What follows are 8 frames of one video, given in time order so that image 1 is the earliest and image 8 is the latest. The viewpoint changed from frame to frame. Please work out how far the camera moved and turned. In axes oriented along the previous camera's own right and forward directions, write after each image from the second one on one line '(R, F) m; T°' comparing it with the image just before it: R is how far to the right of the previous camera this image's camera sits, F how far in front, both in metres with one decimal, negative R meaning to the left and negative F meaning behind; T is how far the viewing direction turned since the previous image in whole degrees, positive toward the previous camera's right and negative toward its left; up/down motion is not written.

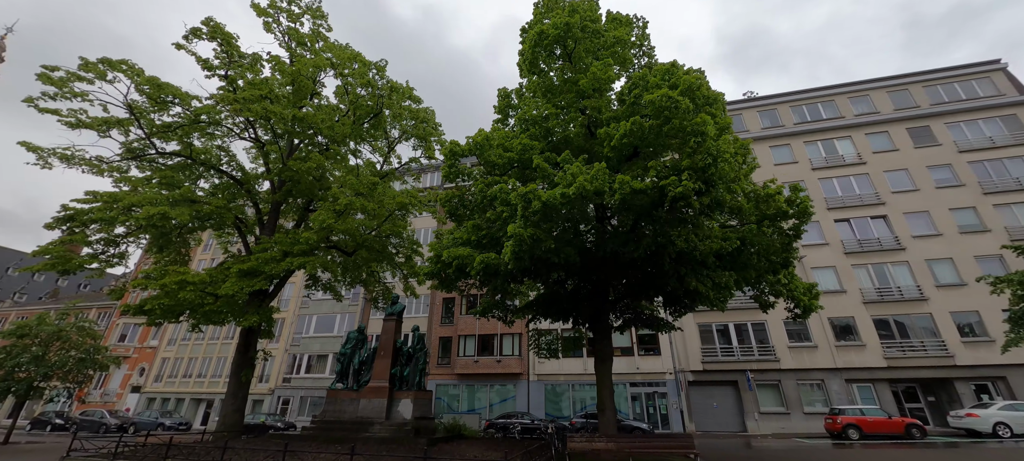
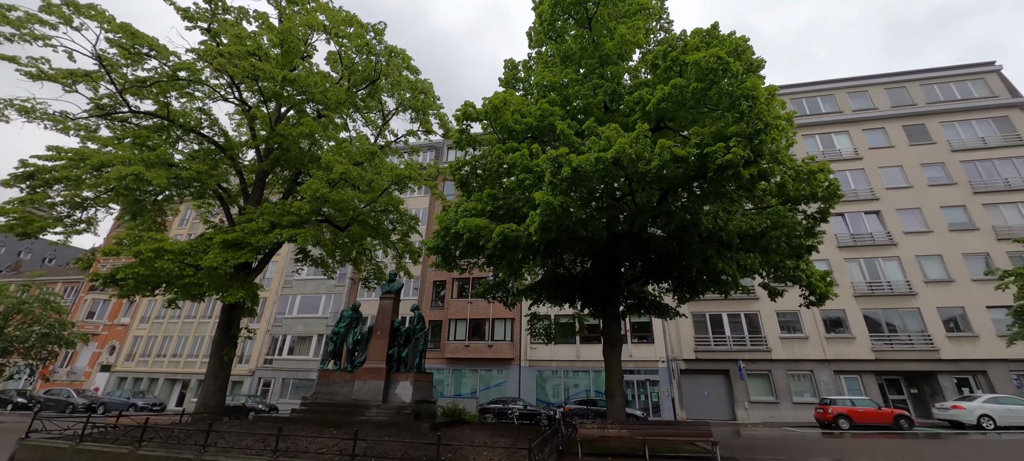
(-0.6, +0.6) m; +2°
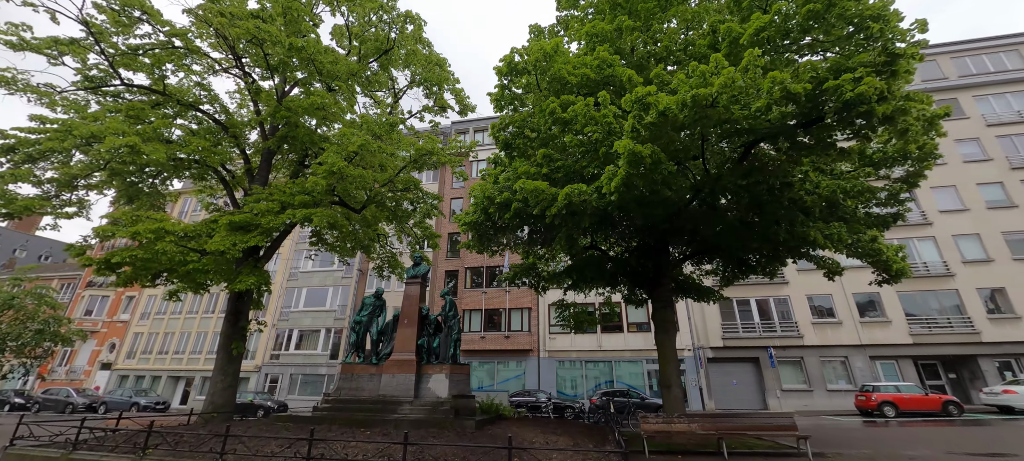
(-0.9, +1.0) m; 0°
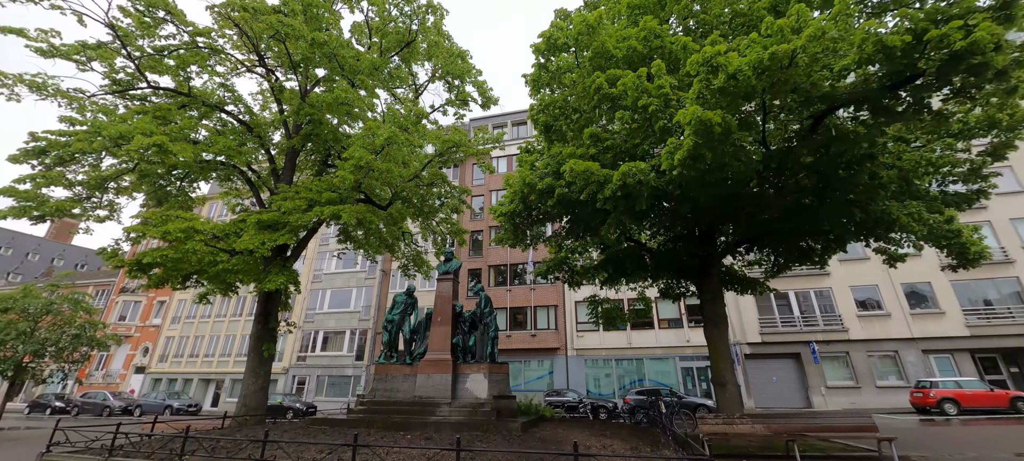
(-0.4, +0.4) m; -2°
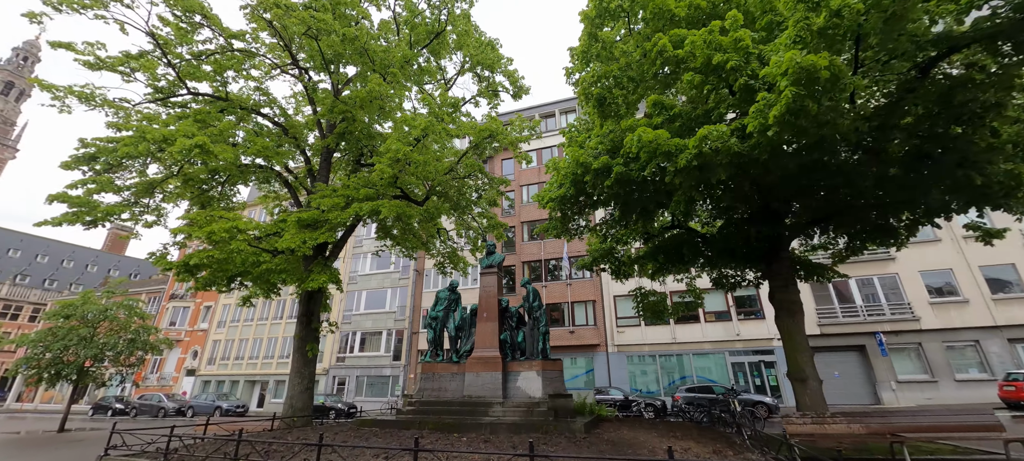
(-0.4, +0.4) m; -4°
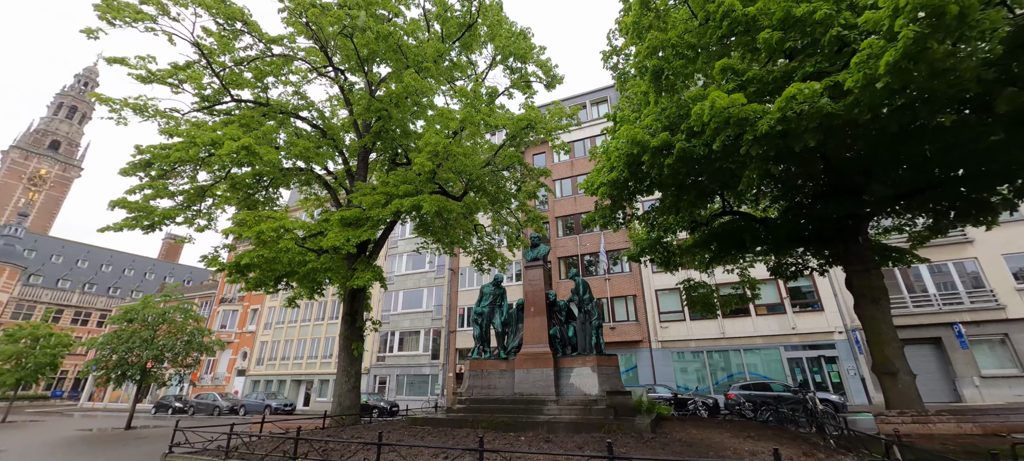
(-0.4, +0.3) m; -4°
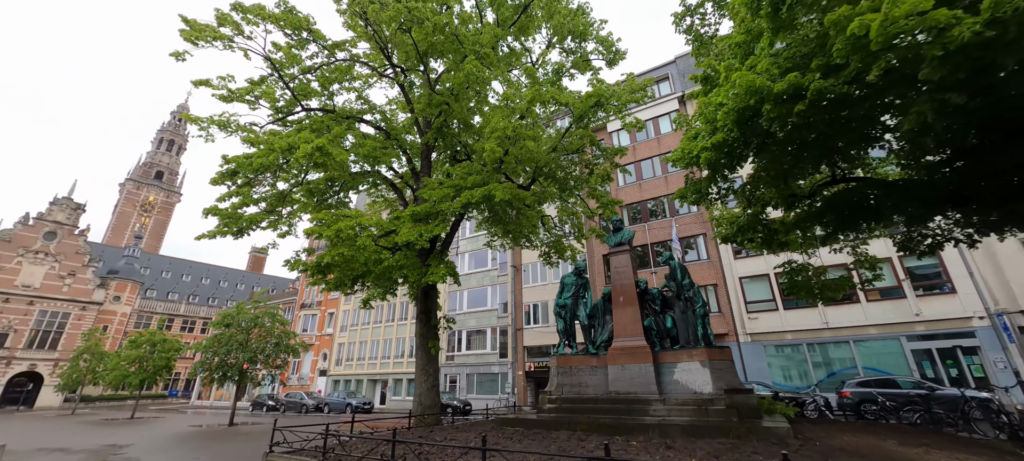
(-0.5, +0.5) m; -8°
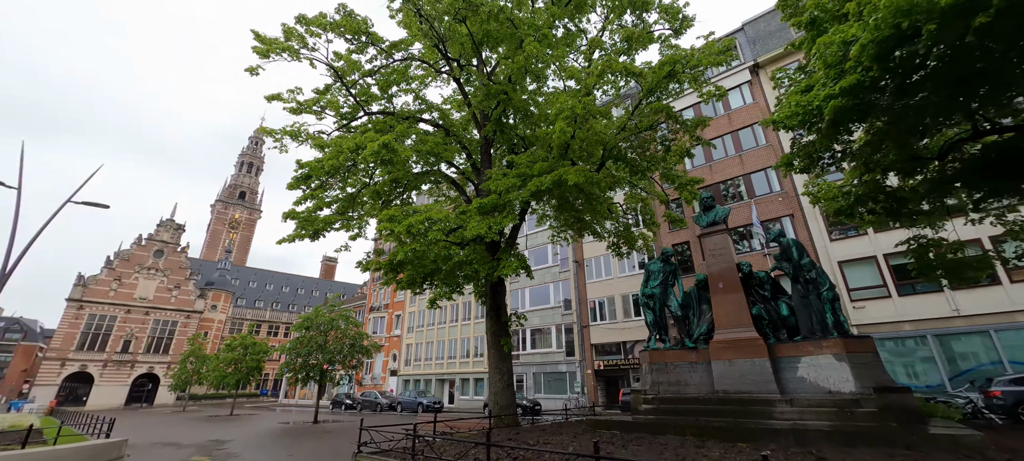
(-0.4, +0.5) m; -8°
